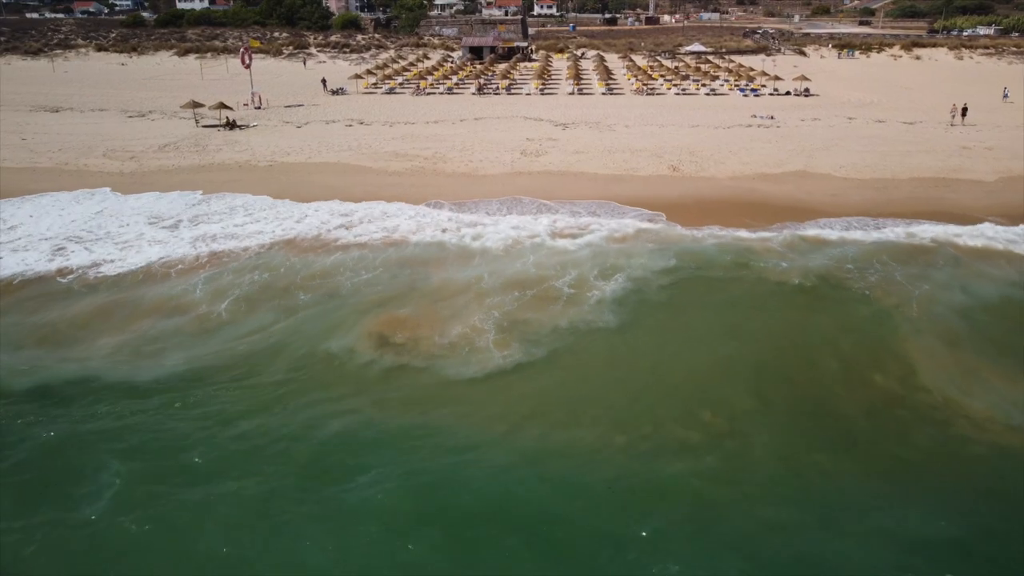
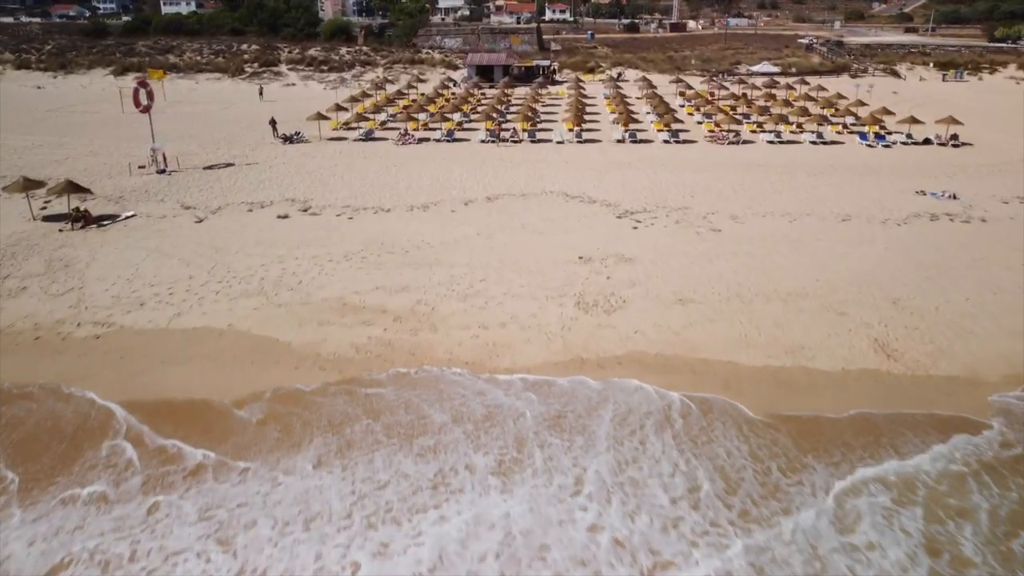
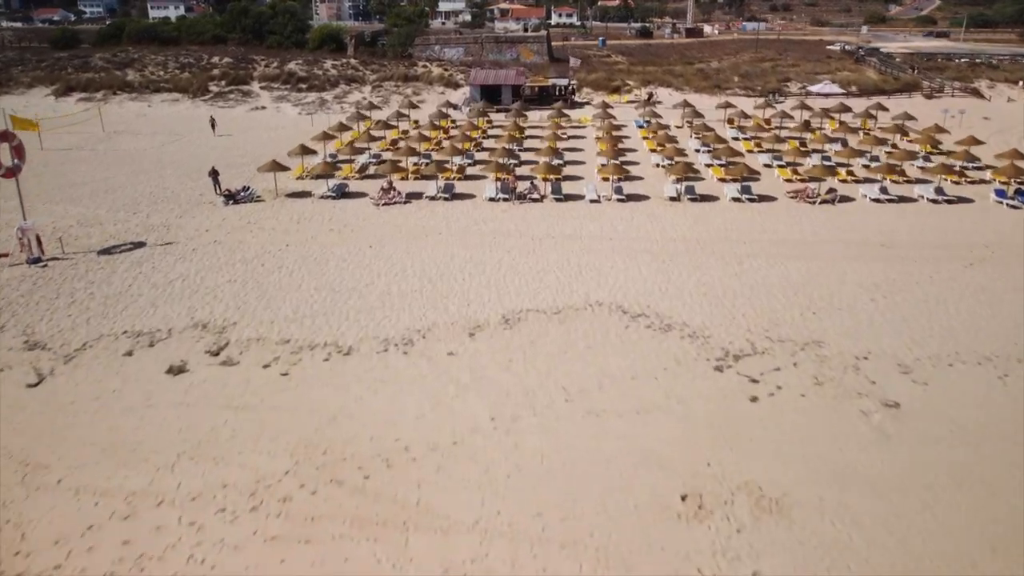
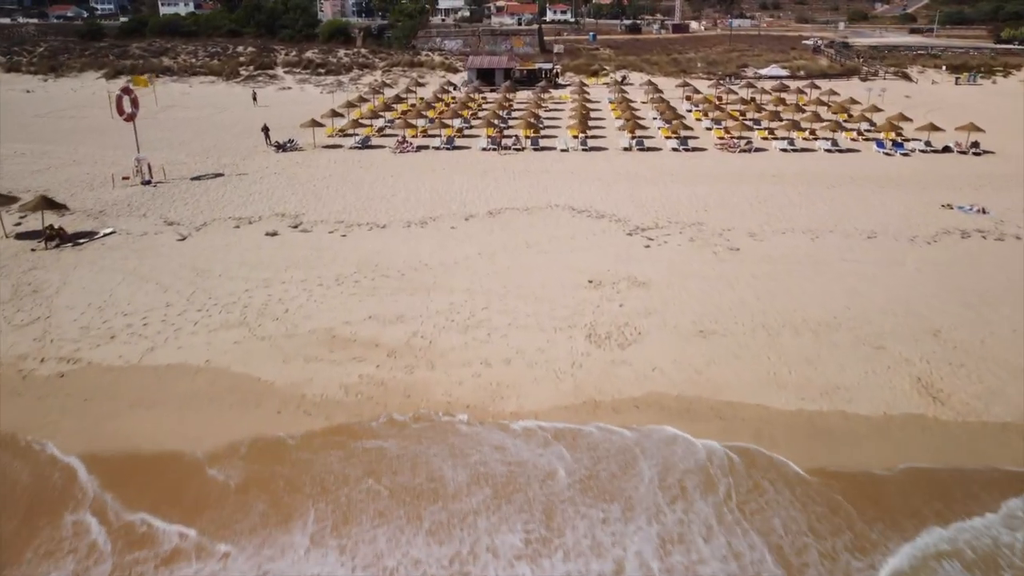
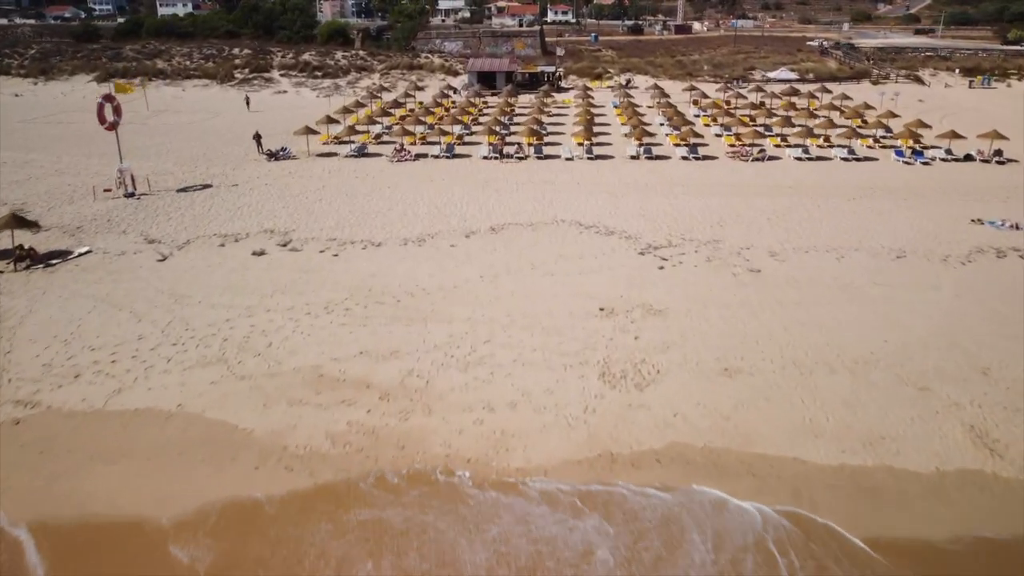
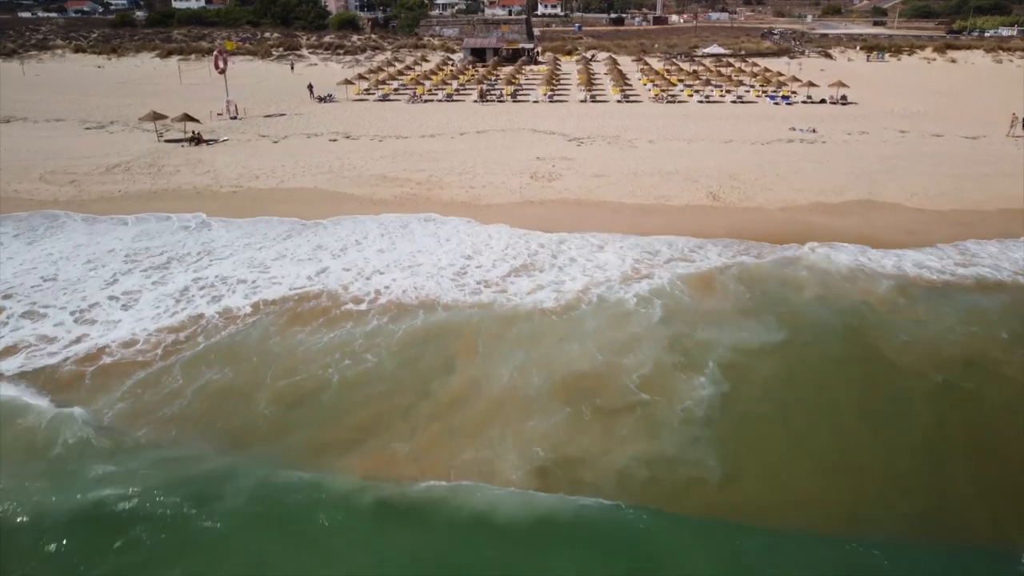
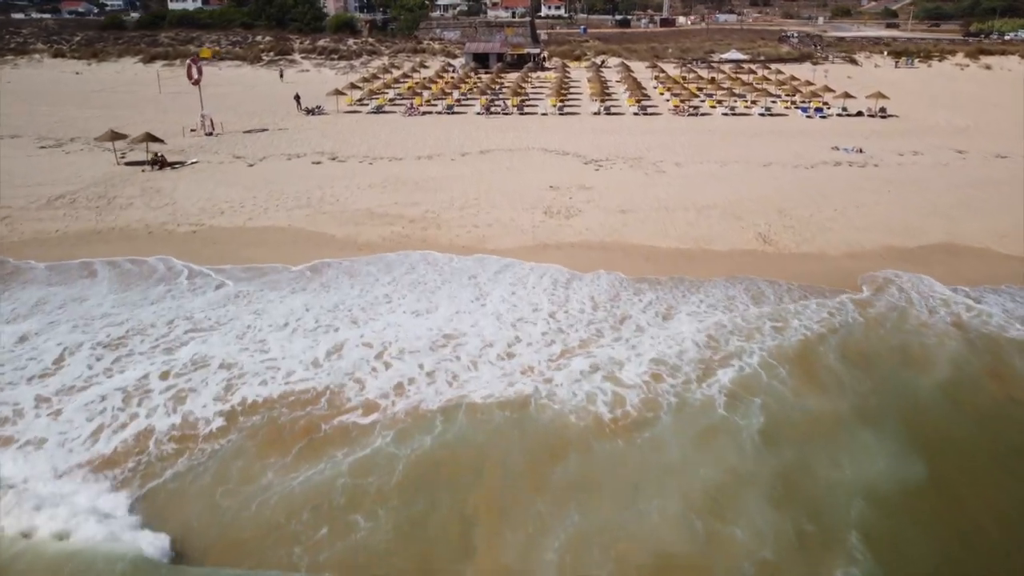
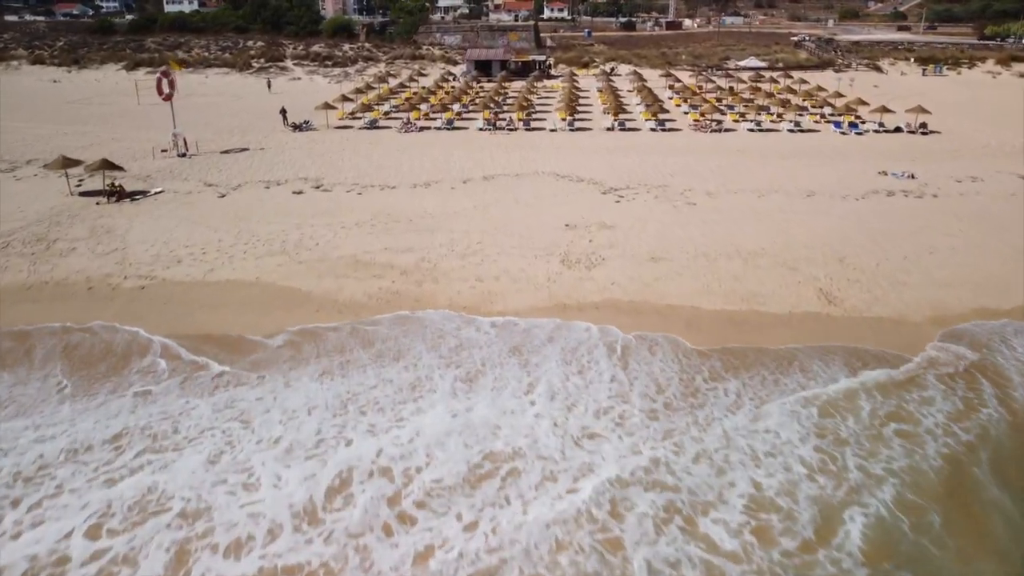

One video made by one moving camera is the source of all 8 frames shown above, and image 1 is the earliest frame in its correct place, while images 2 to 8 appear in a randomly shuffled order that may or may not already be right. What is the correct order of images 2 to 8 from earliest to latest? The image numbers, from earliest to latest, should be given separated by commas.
6, 7, 8, 2, 4, 5, 3
